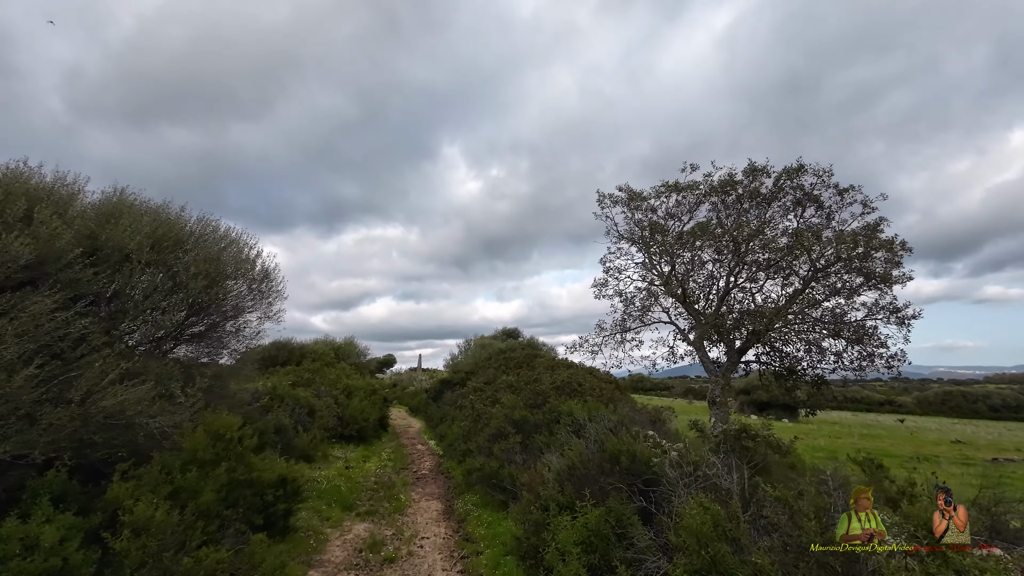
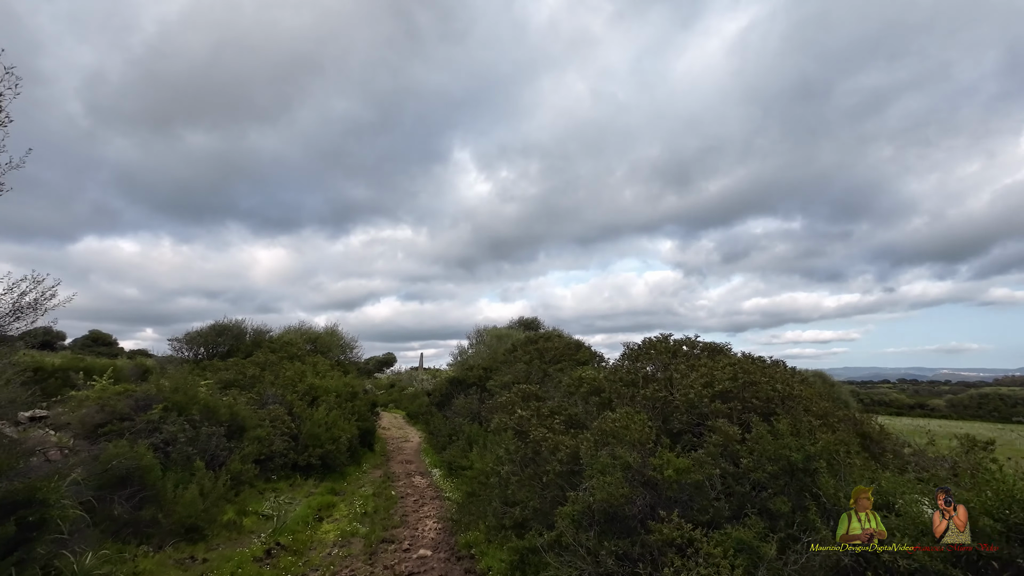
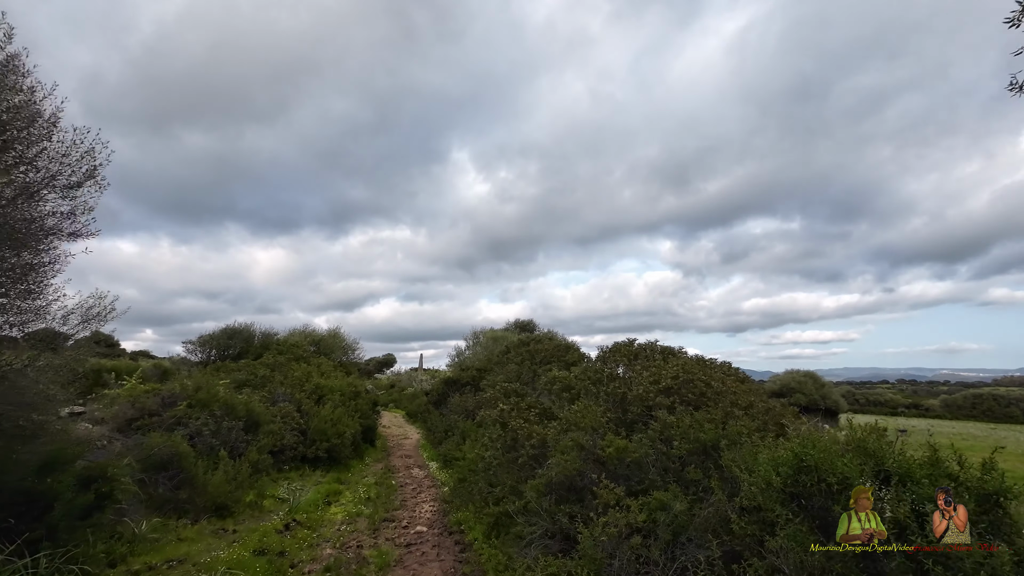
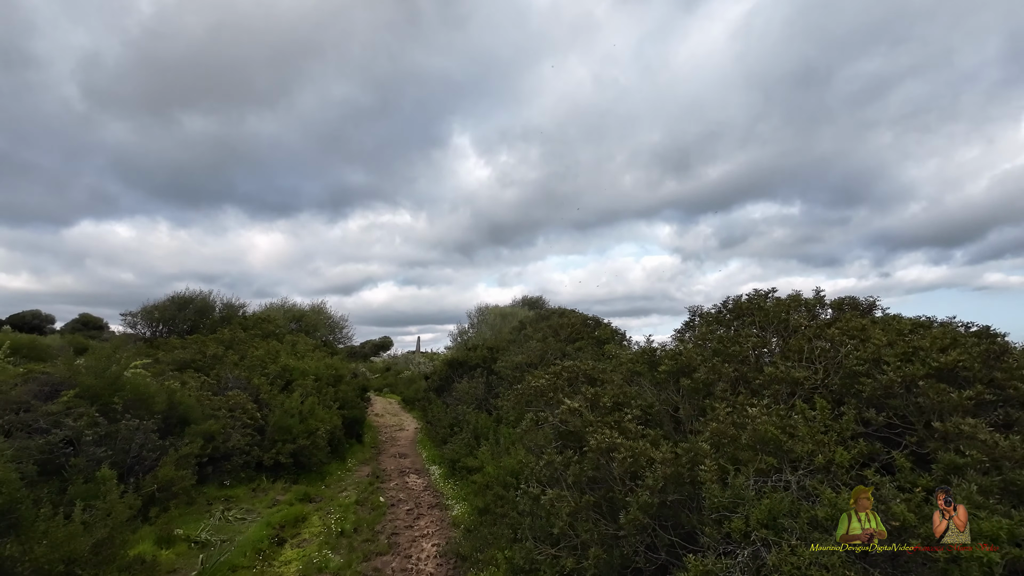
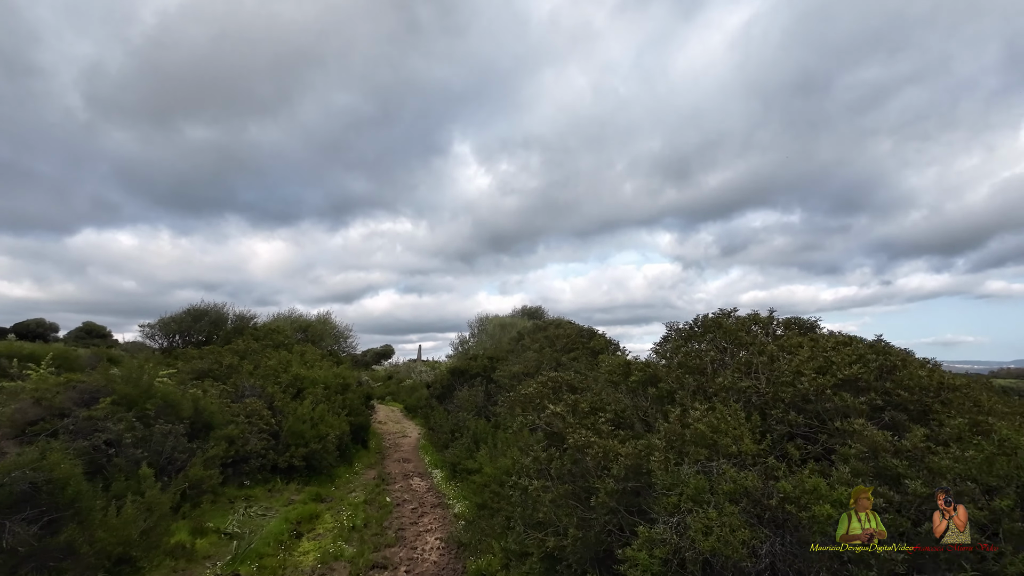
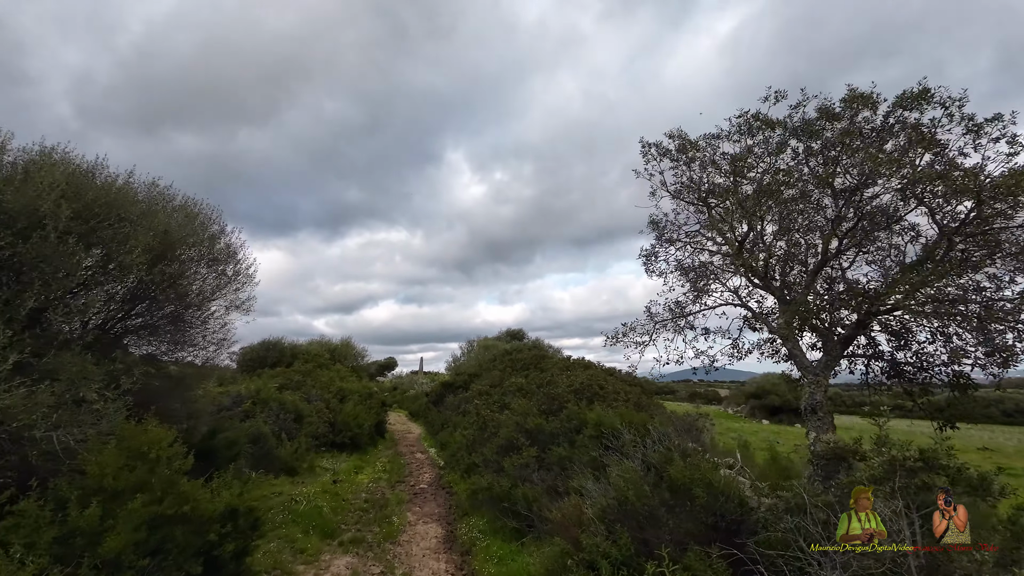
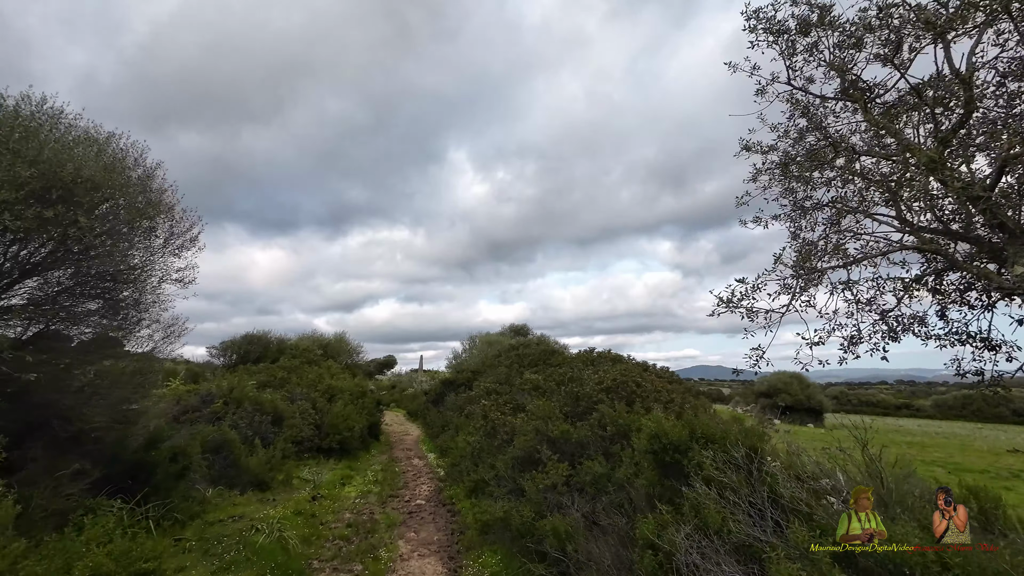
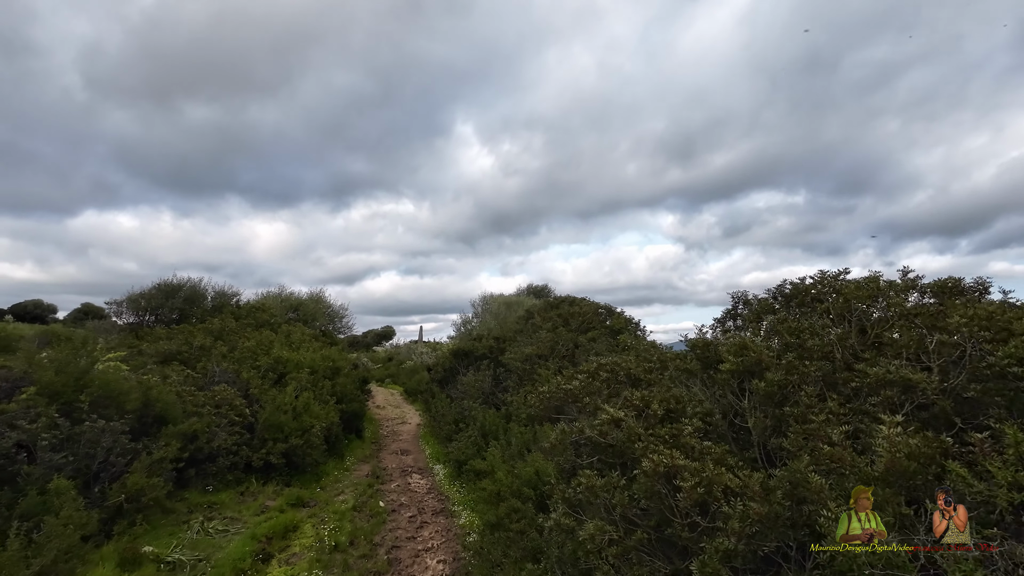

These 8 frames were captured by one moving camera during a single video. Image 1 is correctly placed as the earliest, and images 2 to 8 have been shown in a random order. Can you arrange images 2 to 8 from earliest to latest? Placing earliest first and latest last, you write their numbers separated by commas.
6, 7, 3, 2, 5, 4, 8
